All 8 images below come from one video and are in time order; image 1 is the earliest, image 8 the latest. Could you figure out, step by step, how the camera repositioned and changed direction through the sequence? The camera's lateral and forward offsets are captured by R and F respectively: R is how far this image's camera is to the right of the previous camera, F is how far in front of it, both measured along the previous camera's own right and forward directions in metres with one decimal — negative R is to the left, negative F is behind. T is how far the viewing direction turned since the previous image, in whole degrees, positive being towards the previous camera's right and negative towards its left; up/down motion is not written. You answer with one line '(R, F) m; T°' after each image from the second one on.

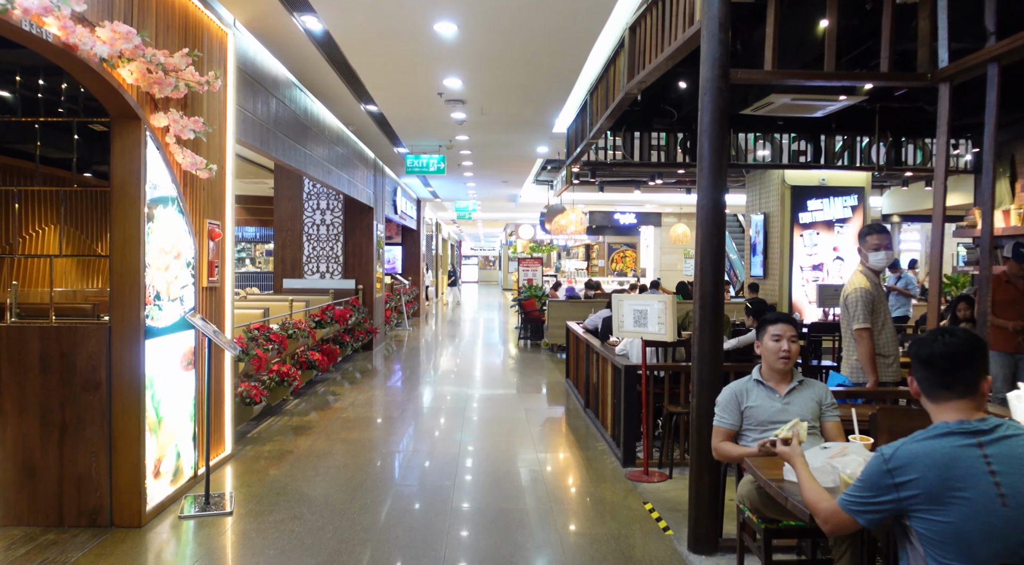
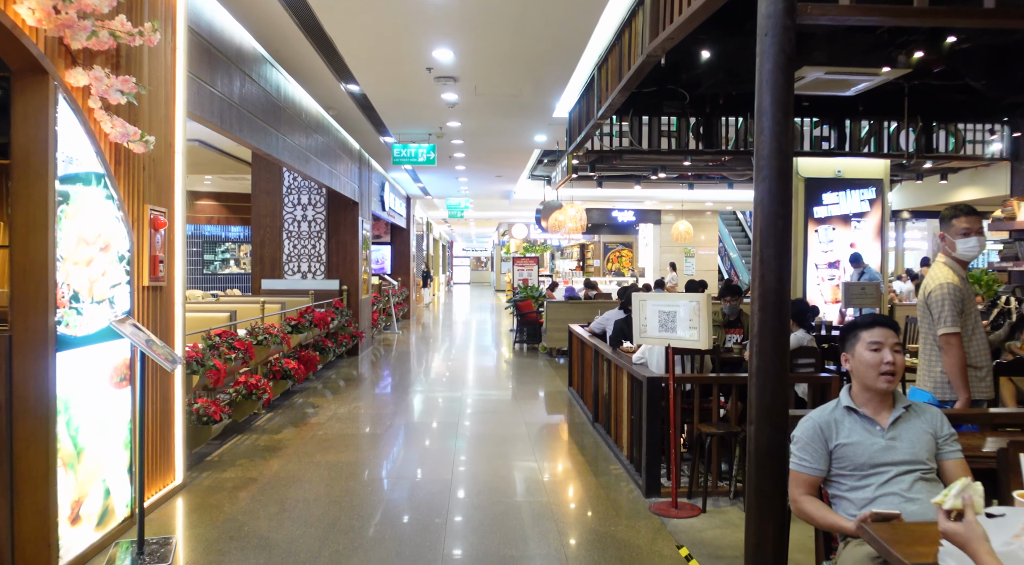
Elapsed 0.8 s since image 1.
(-0.1, +0.6) m; +1°
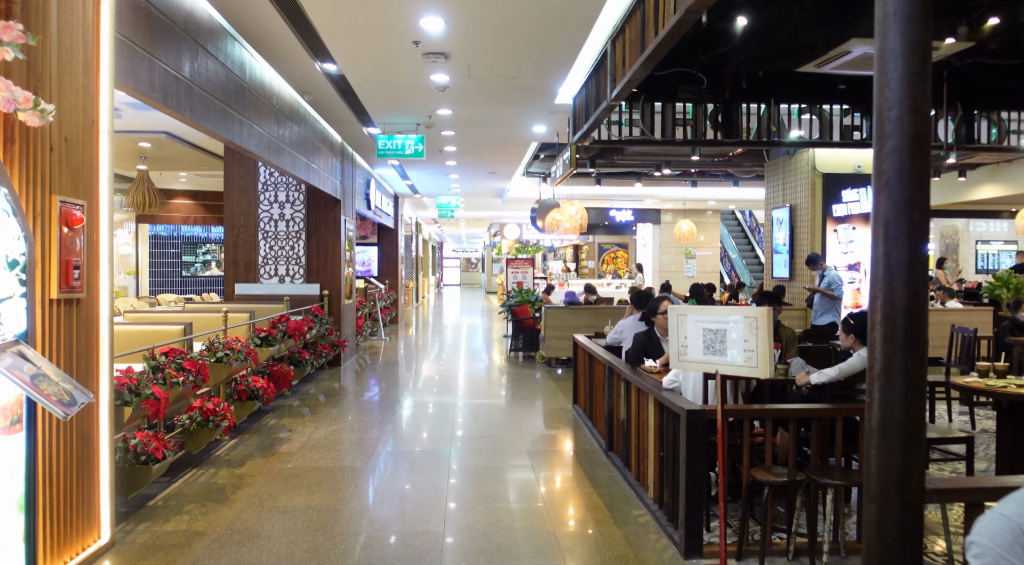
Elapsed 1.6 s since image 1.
(-0.1, +0.7) m; +1°
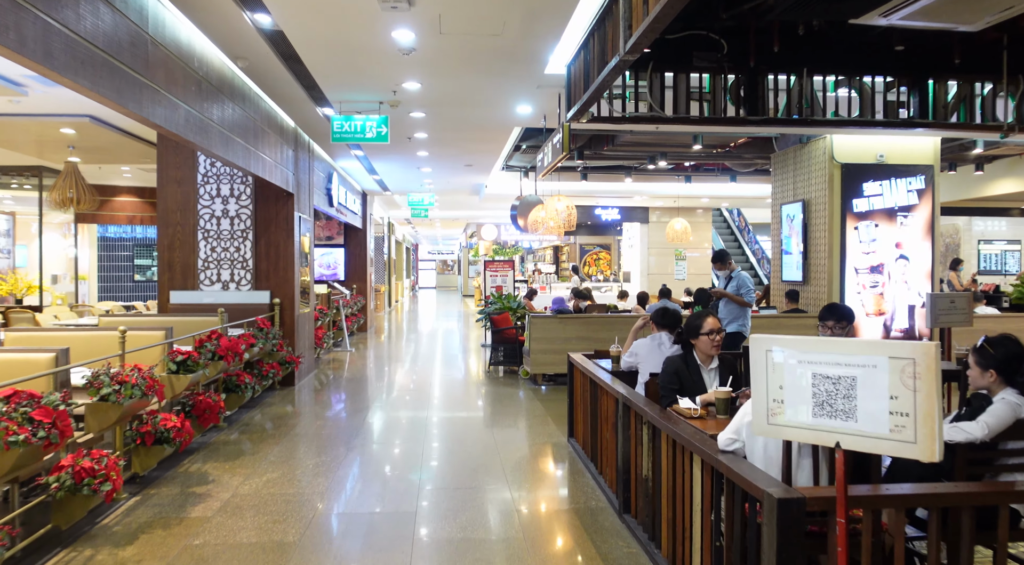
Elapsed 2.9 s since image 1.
(0.0, +1.0) m; +2°
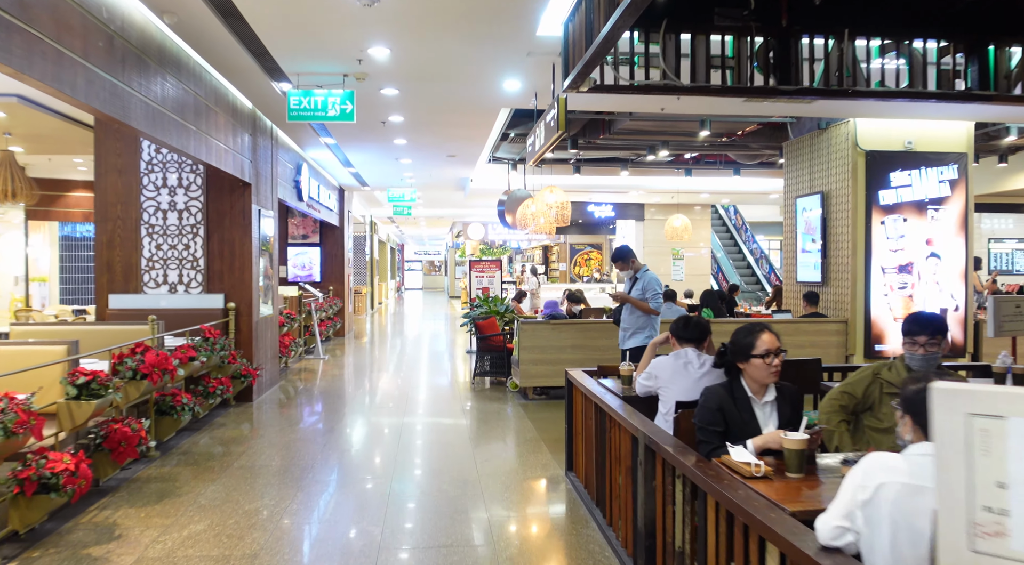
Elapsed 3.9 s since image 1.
(0.0, +0.8) m; +1°
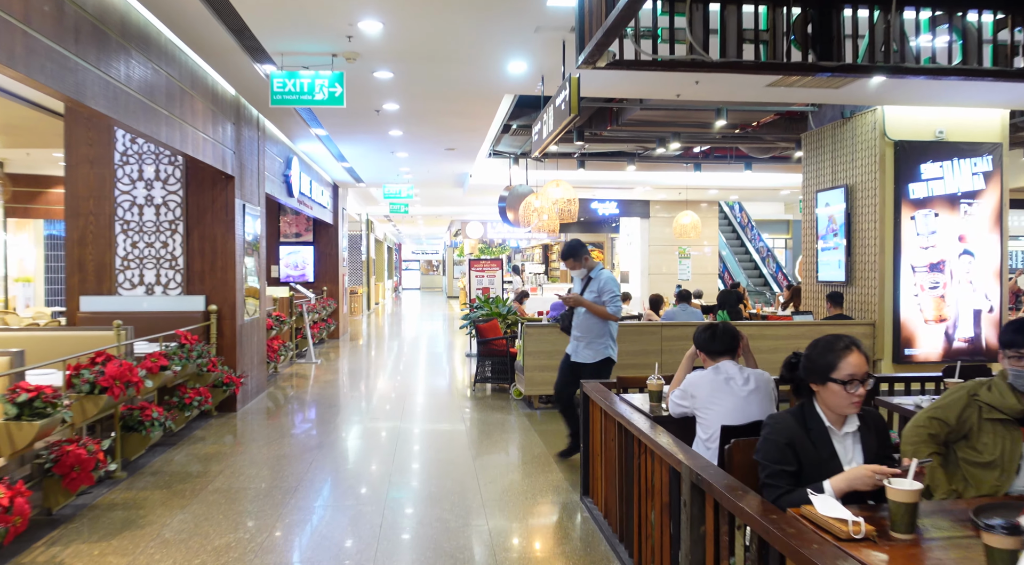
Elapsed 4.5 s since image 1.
(-0.1, +0.4) m; 0°
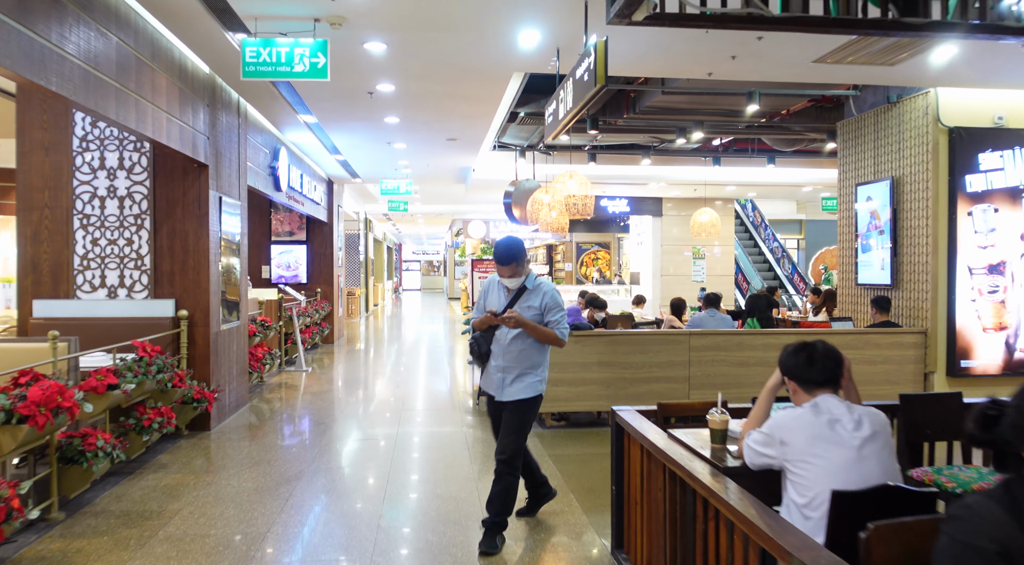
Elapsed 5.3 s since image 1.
(-0.1, +0.6) m; 0°
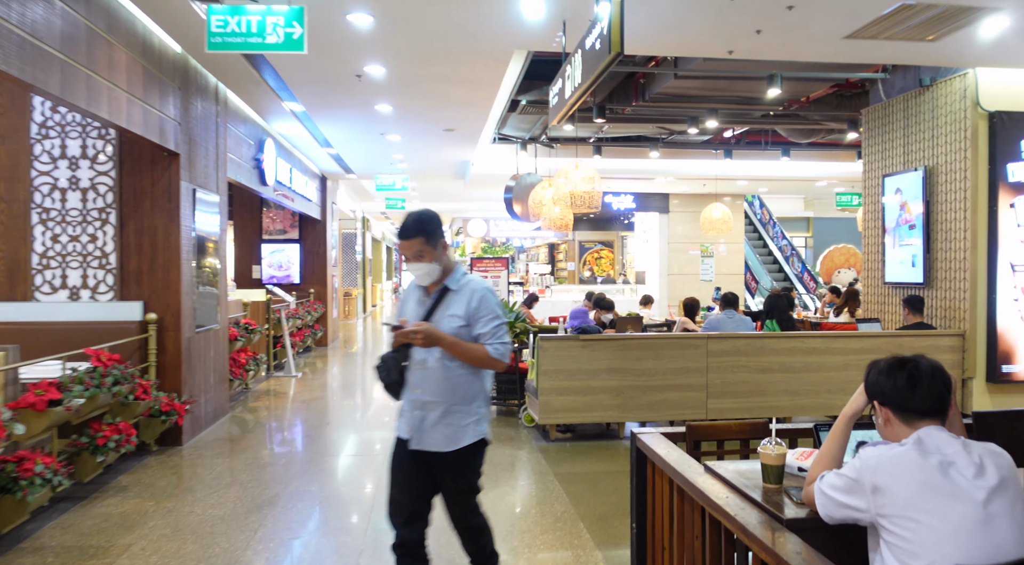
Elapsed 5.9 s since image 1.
(0.0, +0.4) m; 0°
